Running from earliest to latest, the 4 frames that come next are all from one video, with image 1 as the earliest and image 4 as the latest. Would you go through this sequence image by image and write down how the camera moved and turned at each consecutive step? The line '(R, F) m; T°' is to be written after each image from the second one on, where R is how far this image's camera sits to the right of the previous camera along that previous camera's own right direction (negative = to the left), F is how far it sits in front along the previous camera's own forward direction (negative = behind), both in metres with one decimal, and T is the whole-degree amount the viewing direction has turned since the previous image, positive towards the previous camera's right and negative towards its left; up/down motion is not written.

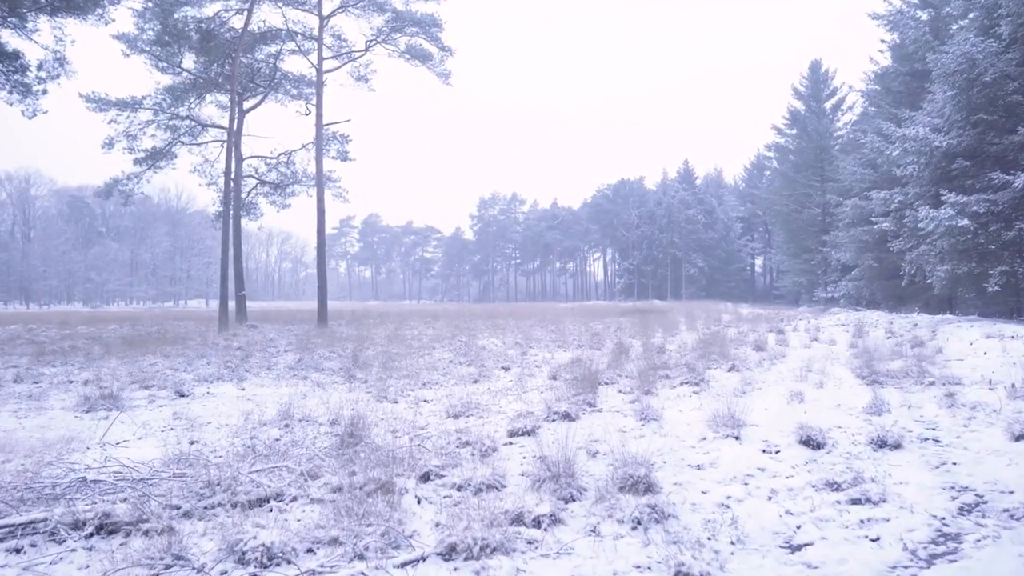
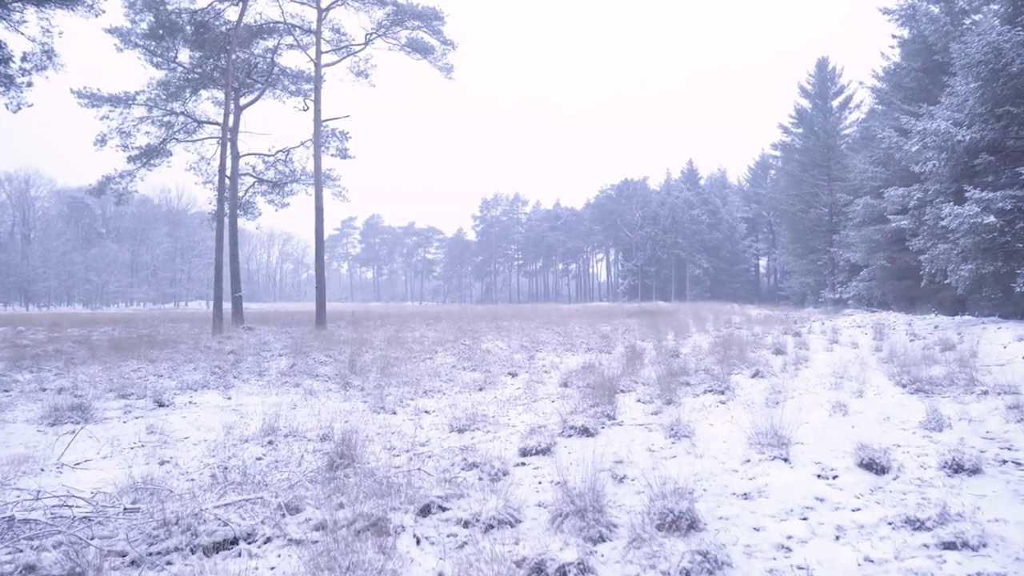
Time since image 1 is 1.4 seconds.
(-0.1, +0.8) m; 0°
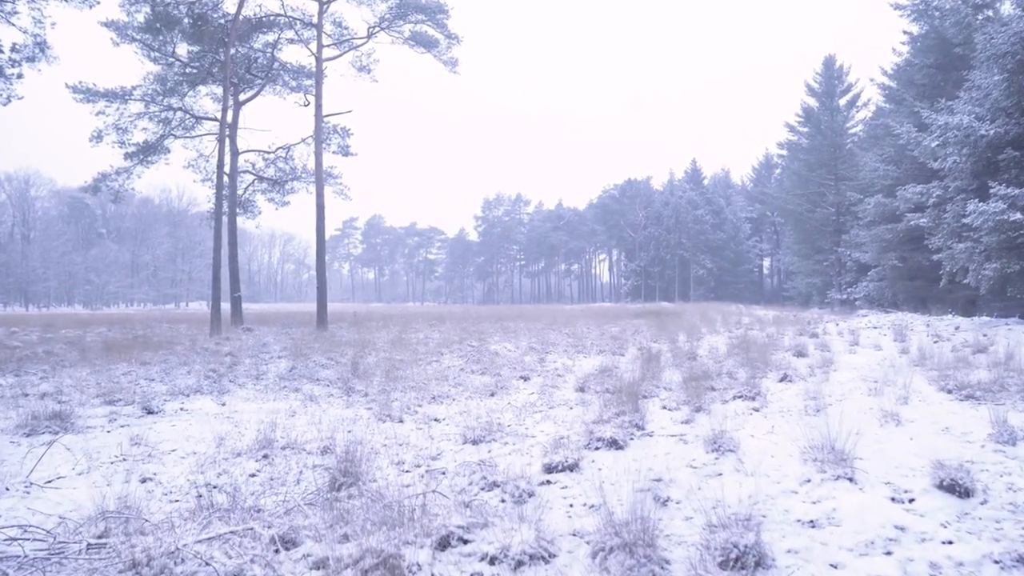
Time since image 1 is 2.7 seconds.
(-0.2, +0.6) m; 0°
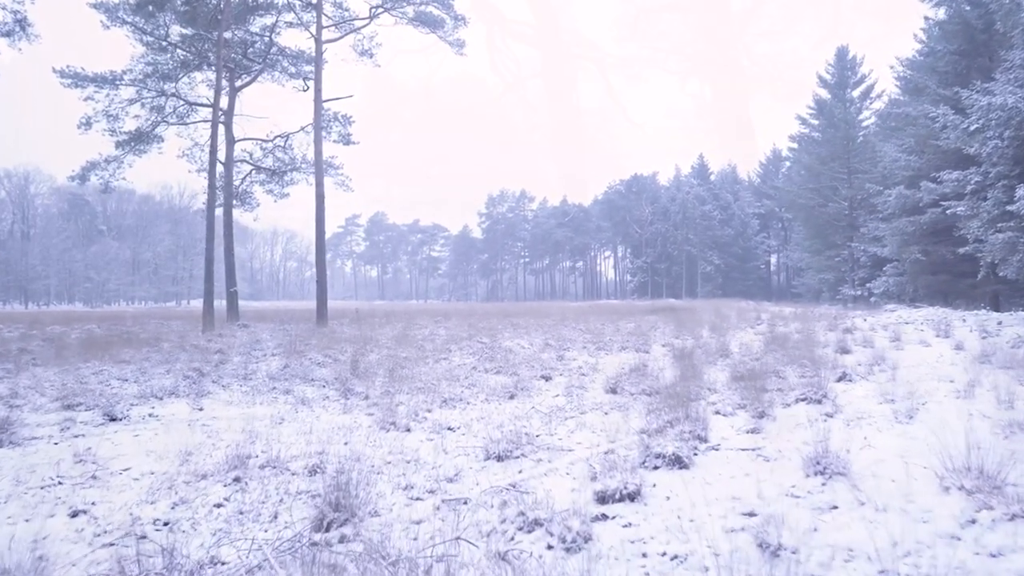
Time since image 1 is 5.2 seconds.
(-0.3, +1.3) m; 0°
